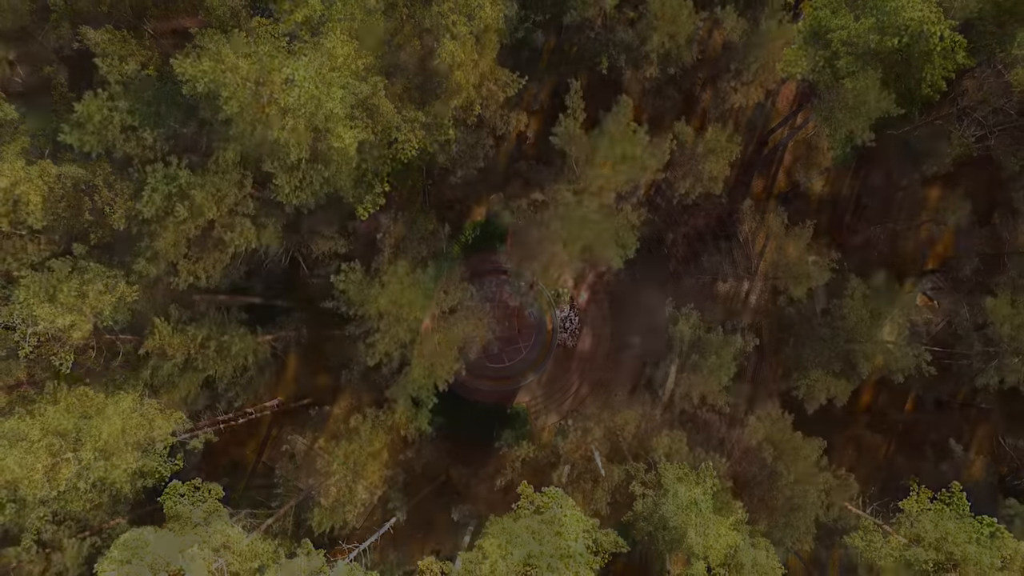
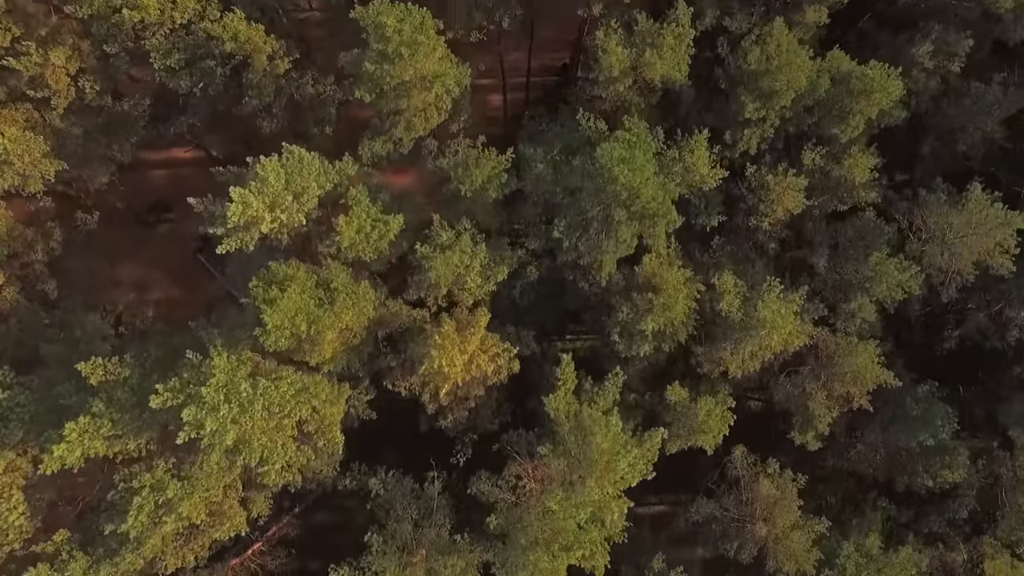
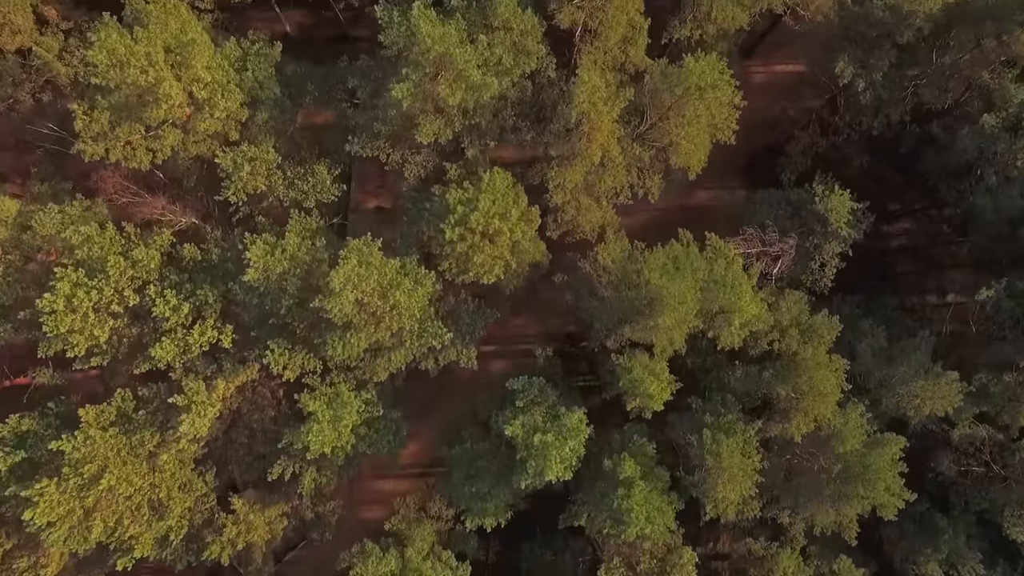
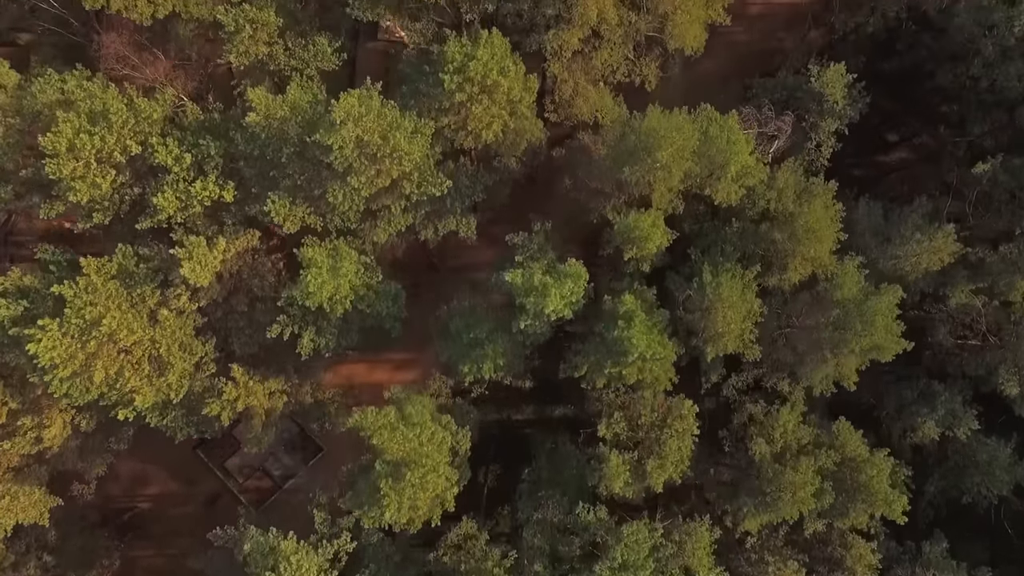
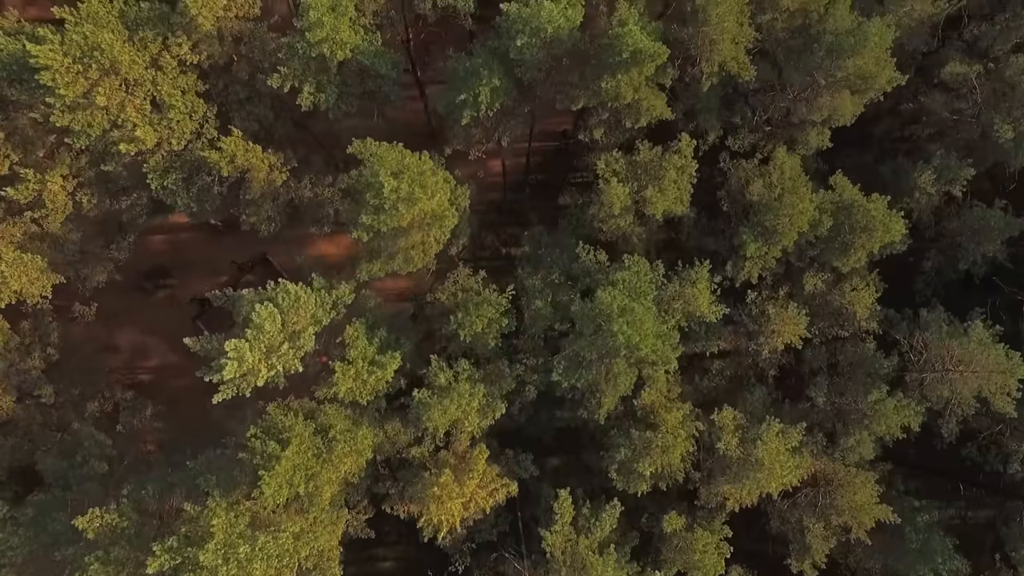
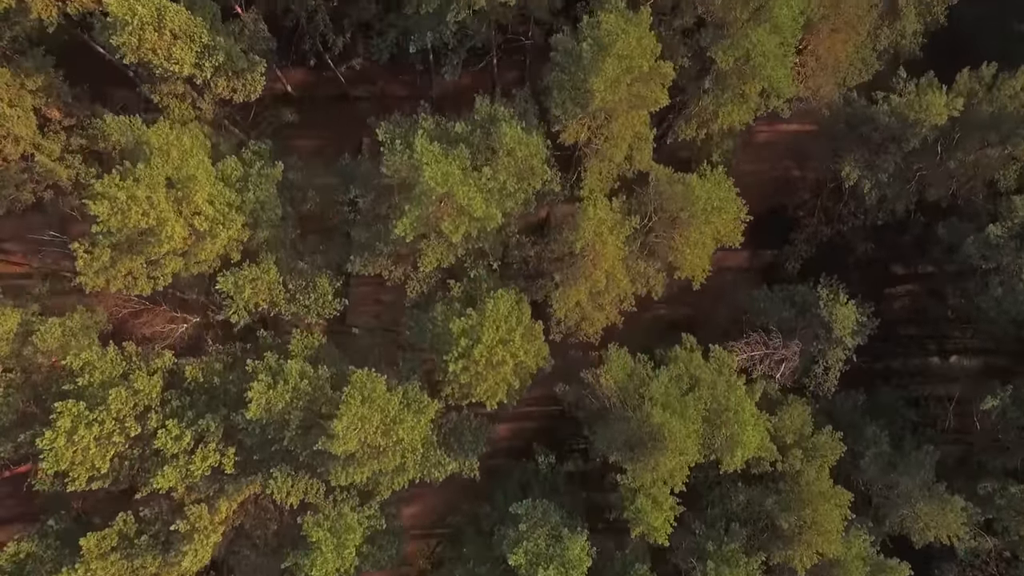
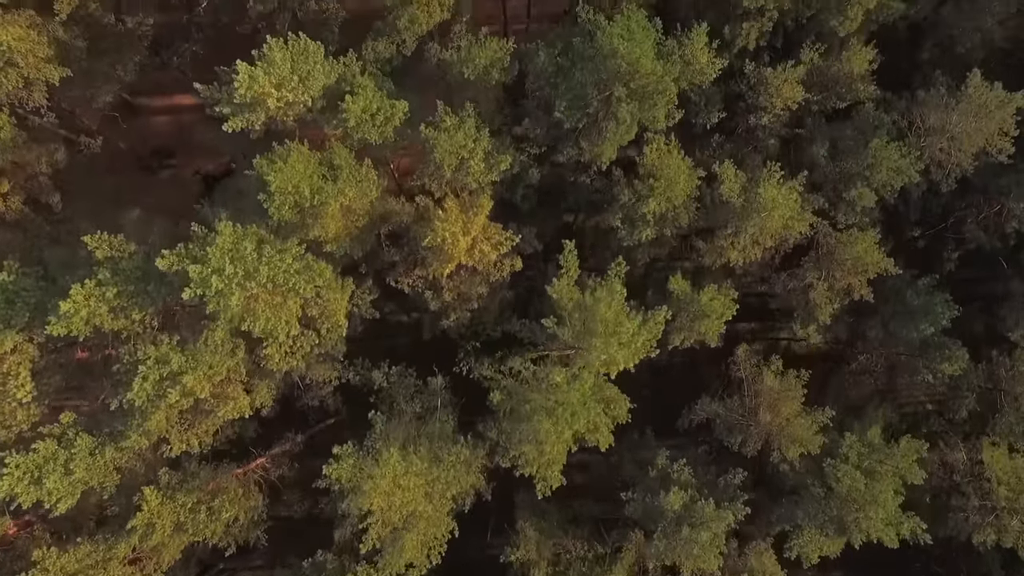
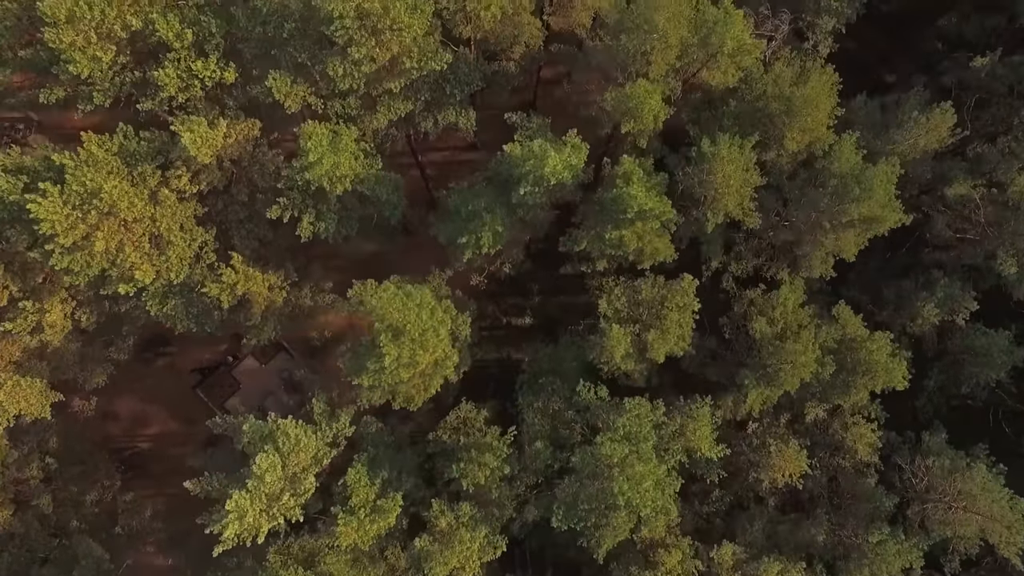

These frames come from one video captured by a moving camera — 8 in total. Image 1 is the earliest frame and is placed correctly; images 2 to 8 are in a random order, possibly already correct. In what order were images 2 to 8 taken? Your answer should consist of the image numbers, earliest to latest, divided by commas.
7, 2, 5, 8, 4, 3, 6
